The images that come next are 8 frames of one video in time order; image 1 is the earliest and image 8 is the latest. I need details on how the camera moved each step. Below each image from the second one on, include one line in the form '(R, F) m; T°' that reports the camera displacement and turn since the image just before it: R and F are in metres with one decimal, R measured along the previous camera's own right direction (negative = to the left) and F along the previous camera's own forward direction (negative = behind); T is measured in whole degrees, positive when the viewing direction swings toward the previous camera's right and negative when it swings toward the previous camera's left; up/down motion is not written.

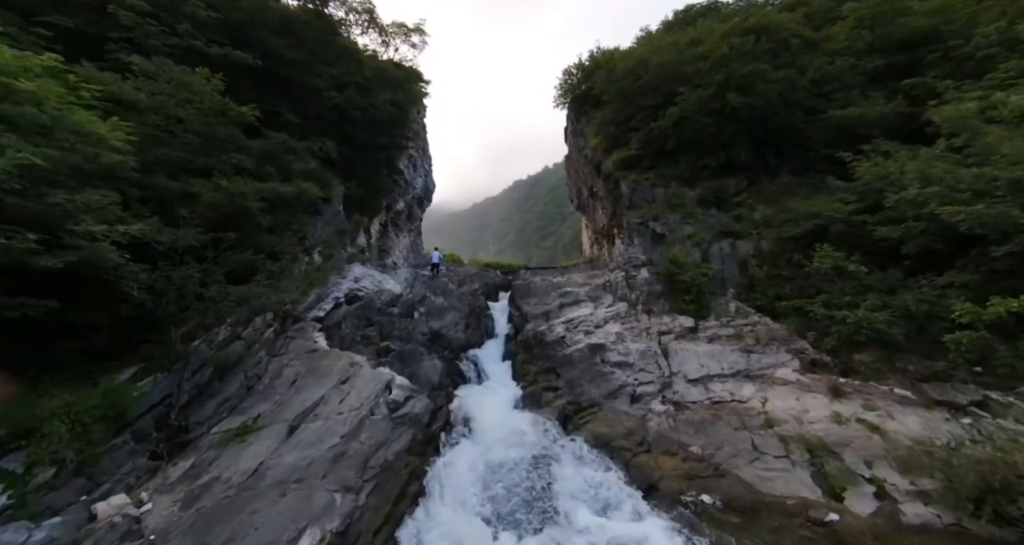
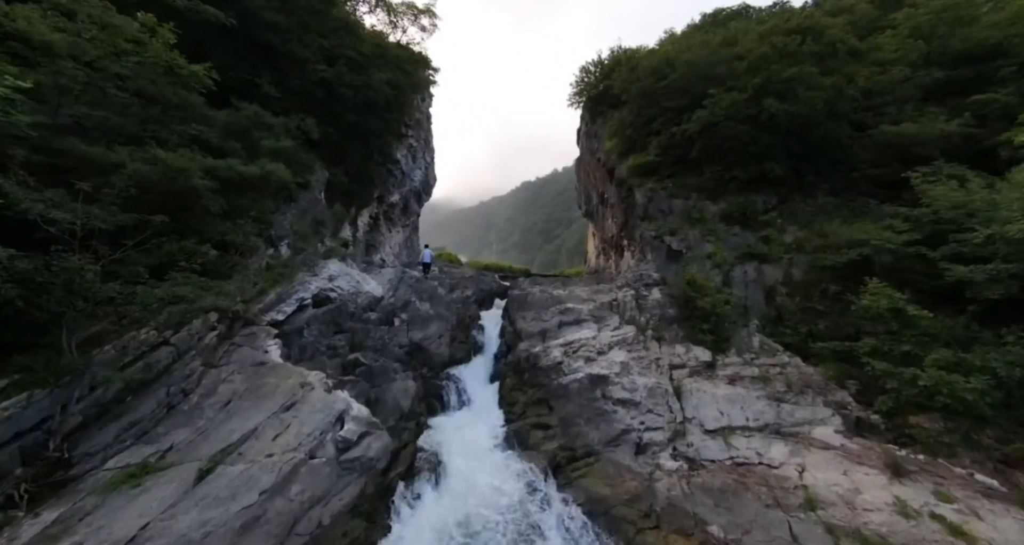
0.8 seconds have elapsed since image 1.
(+0.2, +1.7) m; 0°
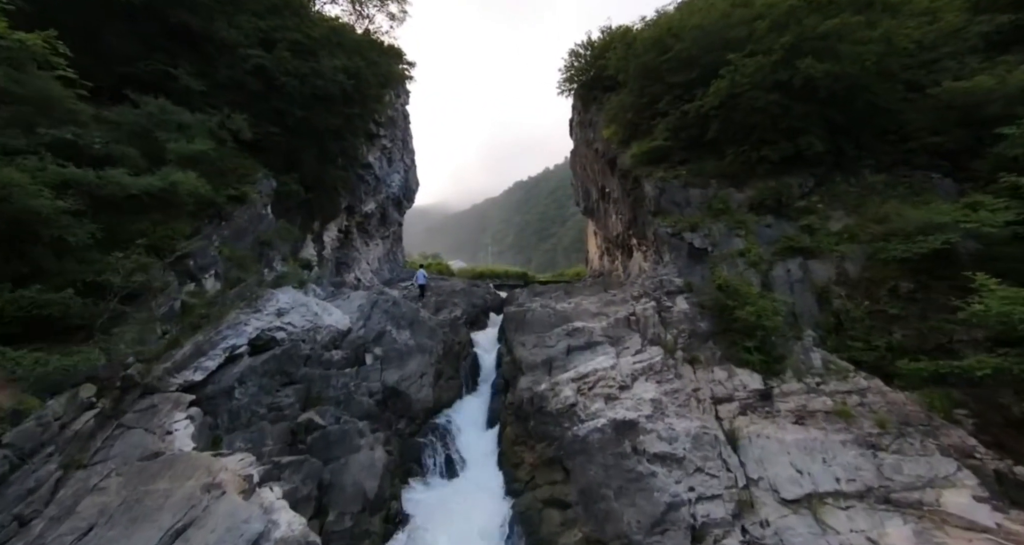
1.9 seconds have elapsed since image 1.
(+0.1, +2.4) m; 0°
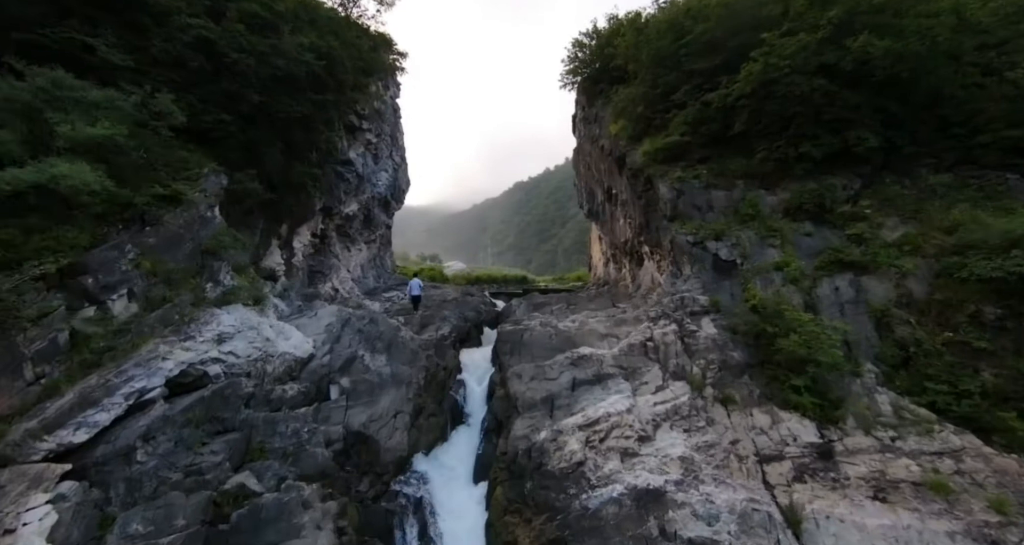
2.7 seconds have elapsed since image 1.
(+0.1, +1.8) m; 0°
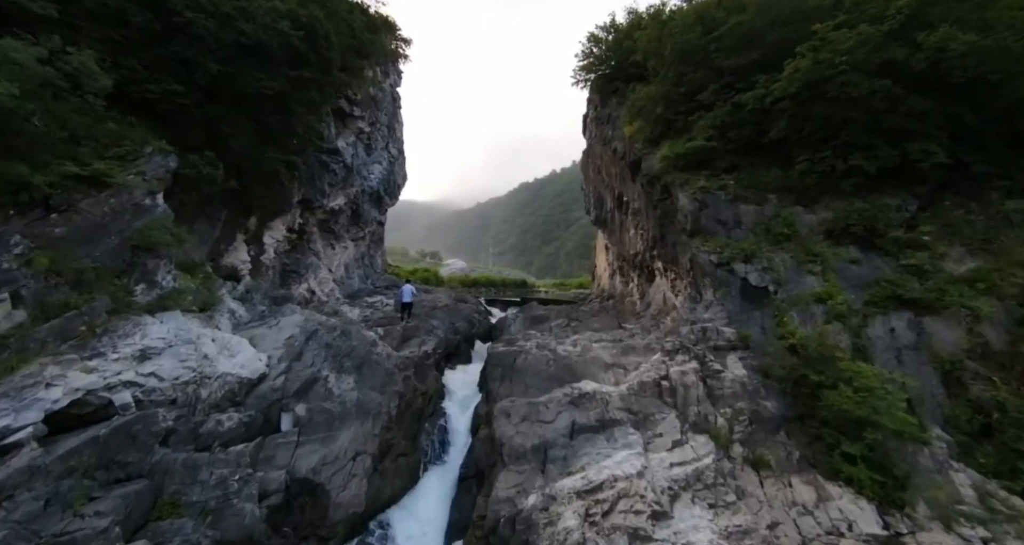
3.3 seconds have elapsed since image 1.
(+0.1, +1.5) m; 0°
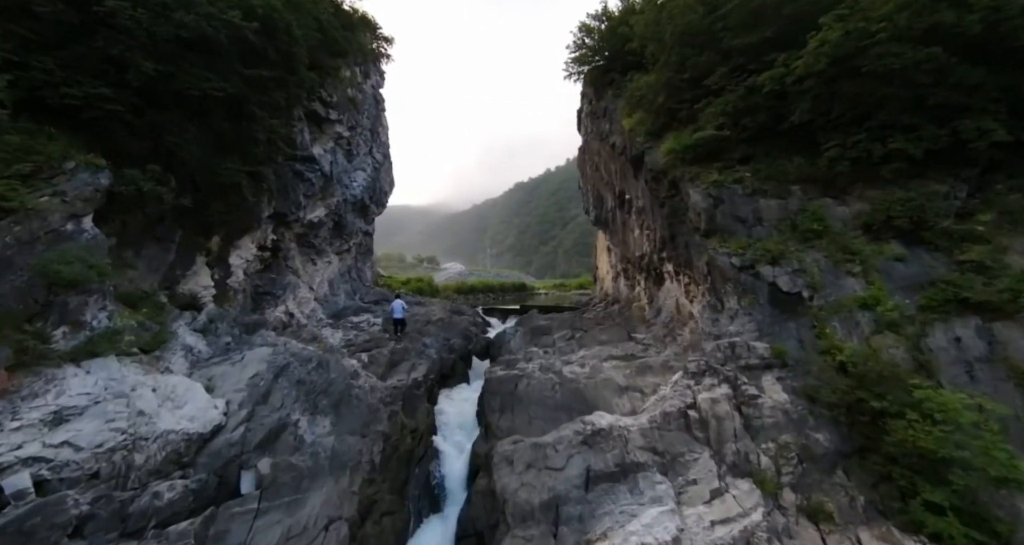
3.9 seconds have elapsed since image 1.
(+0.1, +1.2) m; 0°
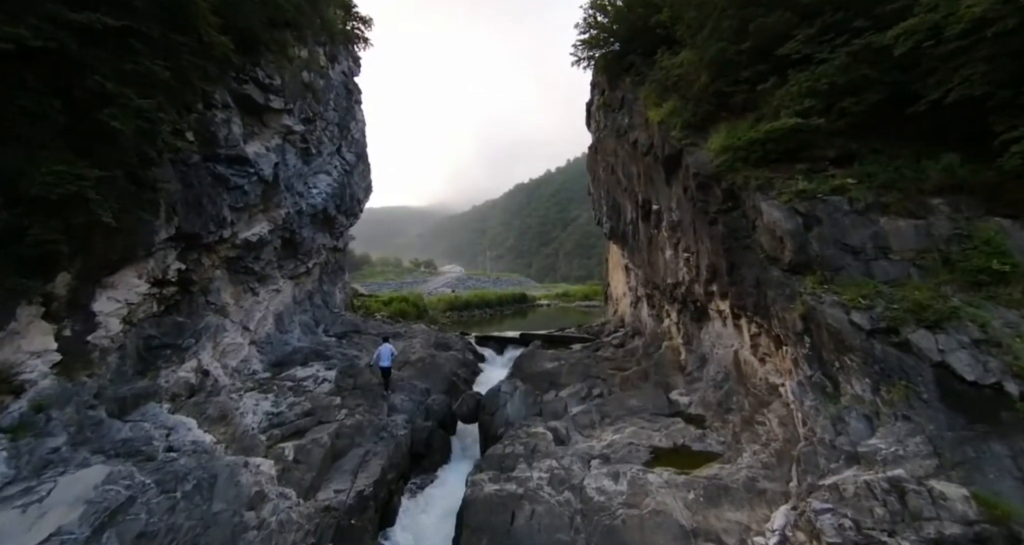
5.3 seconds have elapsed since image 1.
(+0.1, +3.4) m; 0°
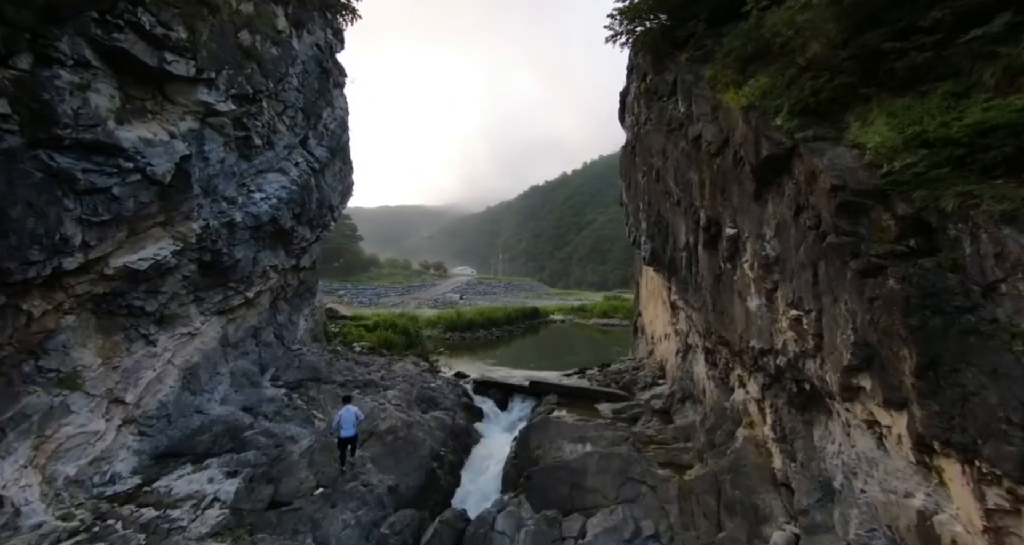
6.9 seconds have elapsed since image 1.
(0.0, +3.9) m; -2°
